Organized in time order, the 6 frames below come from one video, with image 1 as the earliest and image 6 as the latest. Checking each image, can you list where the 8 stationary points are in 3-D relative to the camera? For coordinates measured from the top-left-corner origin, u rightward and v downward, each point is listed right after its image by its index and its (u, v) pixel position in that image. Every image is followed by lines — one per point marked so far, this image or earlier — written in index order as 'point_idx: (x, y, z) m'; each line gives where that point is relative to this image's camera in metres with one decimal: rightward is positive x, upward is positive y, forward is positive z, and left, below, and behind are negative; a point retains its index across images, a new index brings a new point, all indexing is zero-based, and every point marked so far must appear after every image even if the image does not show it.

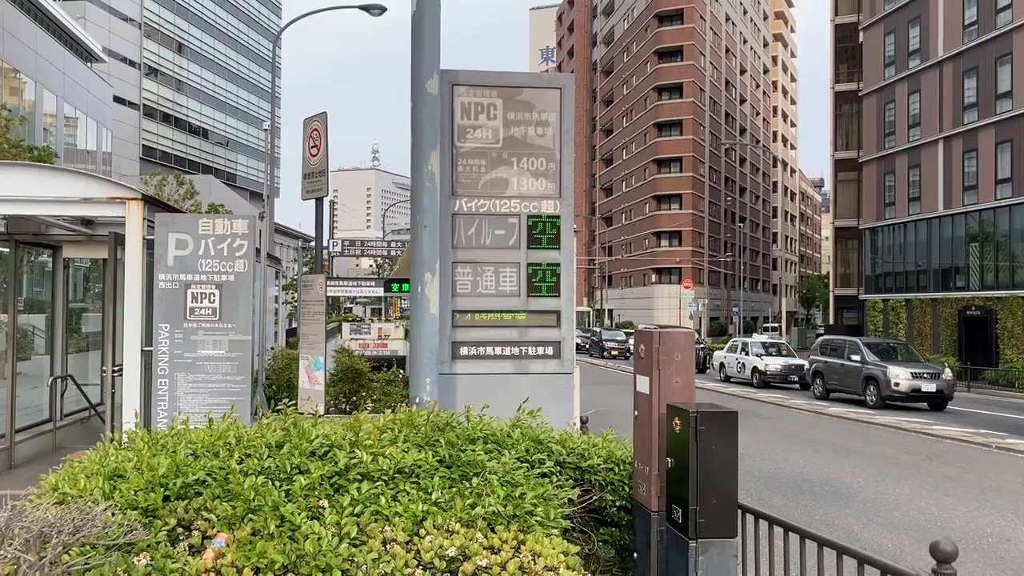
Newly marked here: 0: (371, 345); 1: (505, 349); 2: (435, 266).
0: (-2.6, -1.1, +17.3) m
1: (0.0, -0.5, +6.9) m
2: (-0.4, +0.1, +5.5) m
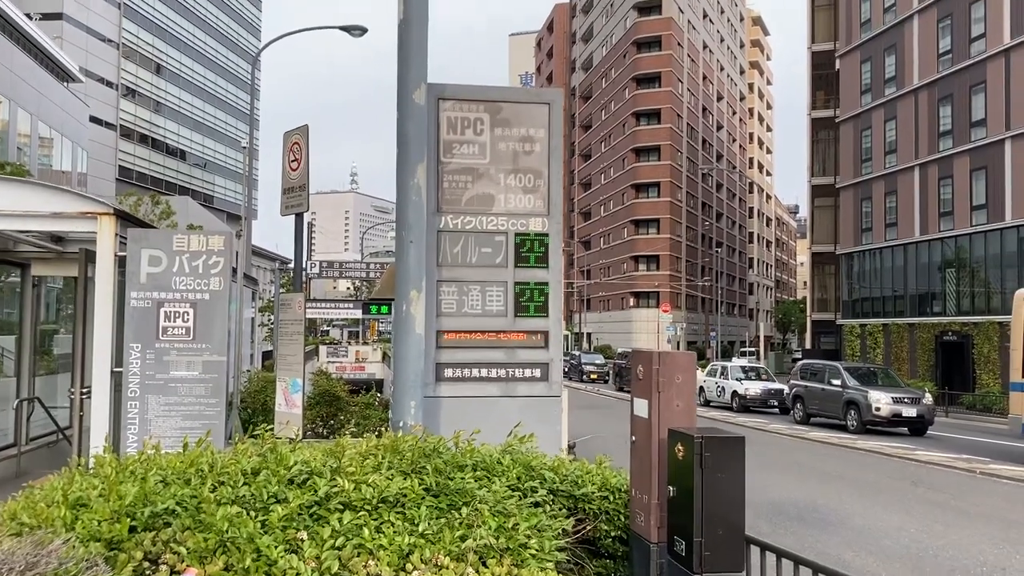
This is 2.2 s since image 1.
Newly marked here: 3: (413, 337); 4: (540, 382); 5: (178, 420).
0: (-2.9, -1.4, +17.0) m
1: (-0.1, -0.6, +6.7) m
2: (-0.5, 0.0, +5.3) m
3: (-0.6, -0.3, +5.3) m
4: (+0.2, -0.7, +6.8) m
5: (-2.4, -0.9, +6.7) m
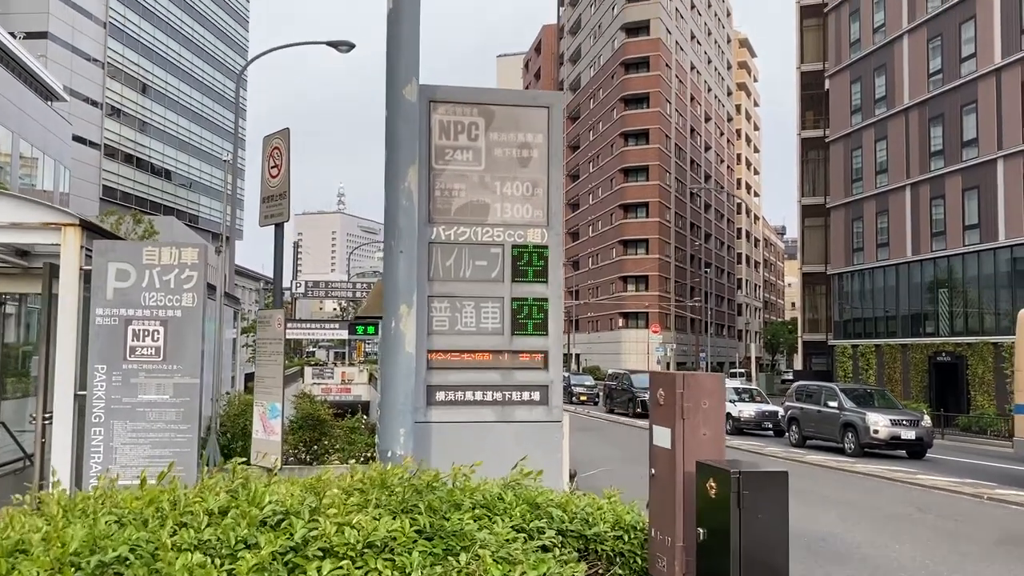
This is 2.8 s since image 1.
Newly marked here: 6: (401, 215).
0: (-3.1, -1.8, +16.5) m
1: (-0.2, -0.7, +6.2) m
2: (-0.5, 0.0, +4.8) m
3: (-0.6, -0.4, +4.8) m
4: (+0.2, -0.8, +6.3) m
5: (-2.4, -1.0, +6.2) m
6: (-0.6, +0.4, +4.8) m
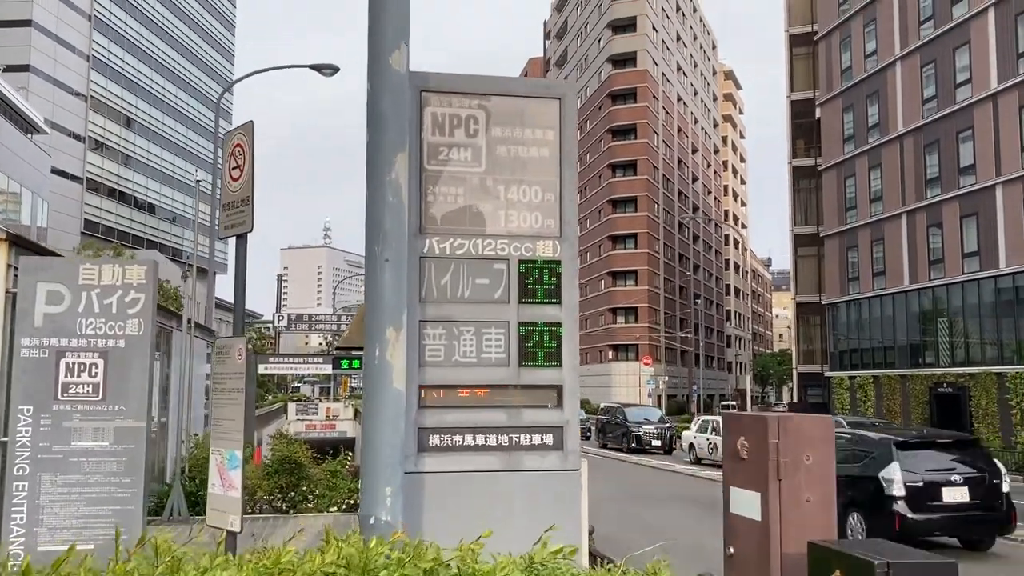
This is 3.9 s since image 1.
0: (-3.2, -2.3, +15.4) m
1: (-0.1, -0.8, +5.2) m
2: (-0.5, -0.1, +3.9) m
3: (-0.5, -0.4, +3.8) m
4: (+0.2, -0.9, +5.3) m
5: (-2.3, -1.2, +5.1) m
6: (-0.5, +0.3, +3.9) m
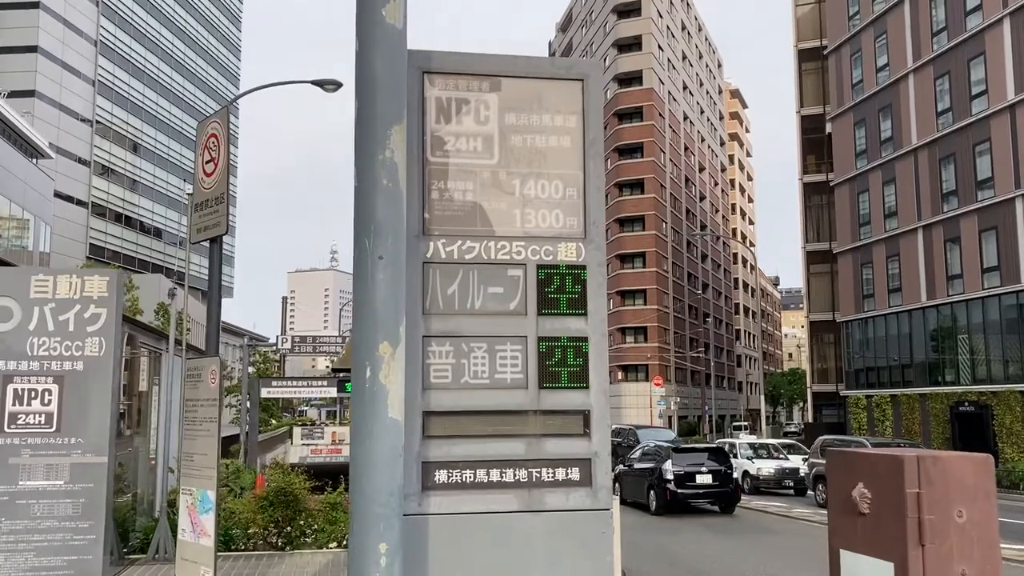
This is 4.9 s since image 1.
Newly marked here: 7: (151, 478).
0: (-3.0, -2.6, +14.7) m
1: (0.0, -0.9, +4.5) m
2: (-0.4, -0.1, +3.2) m
3: (-0.4, -0.4, +3.1) m
4: (+0.3, -1.0, +4.6) m
5: (-2.3, -1.2, +4.4) m
6: (-0.4, +0.3, +3.2) m
7: (-3.8, -2.0, +9.9) m
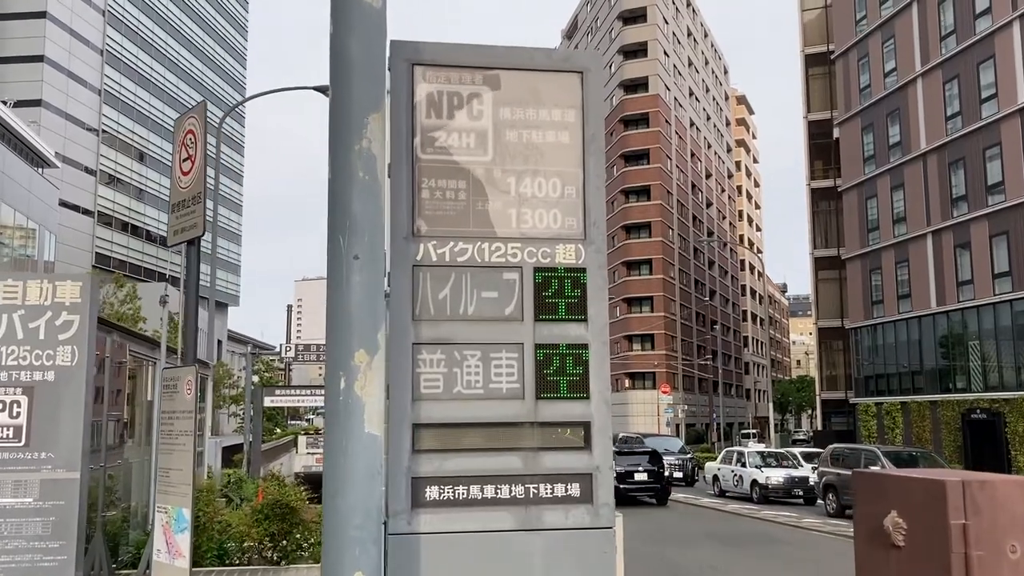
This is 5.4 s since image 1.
0: (-3.0, -2.7, +14.4) m
1: (-0.1, -0.9, +4.2) m
2: (-0.4, -0.2, +2.9) m
3: (-0.4, -0.5, +2.8) m
4: (+0.3, -1.0, +4.4) m
5: (-2.3, -1.3, +4.2) m
6: (-0.5, +0.3, +2.9) m
7: (-3.7, -2.1, +9.6) m
